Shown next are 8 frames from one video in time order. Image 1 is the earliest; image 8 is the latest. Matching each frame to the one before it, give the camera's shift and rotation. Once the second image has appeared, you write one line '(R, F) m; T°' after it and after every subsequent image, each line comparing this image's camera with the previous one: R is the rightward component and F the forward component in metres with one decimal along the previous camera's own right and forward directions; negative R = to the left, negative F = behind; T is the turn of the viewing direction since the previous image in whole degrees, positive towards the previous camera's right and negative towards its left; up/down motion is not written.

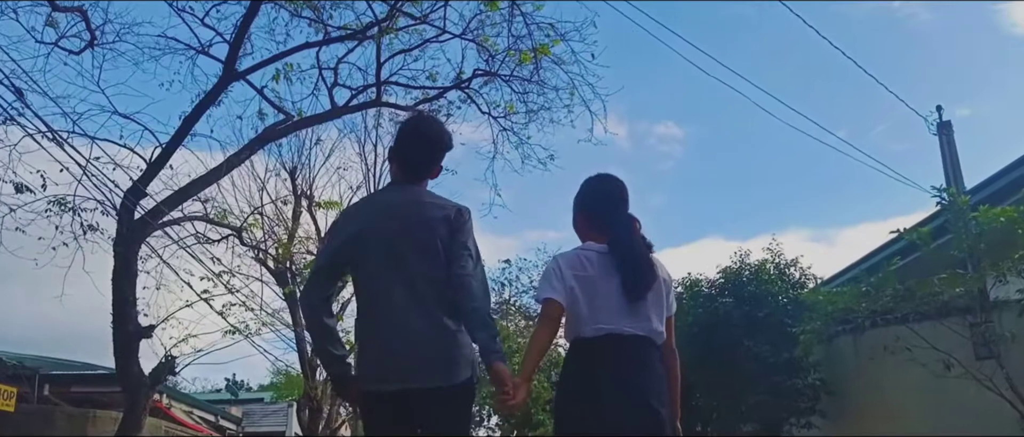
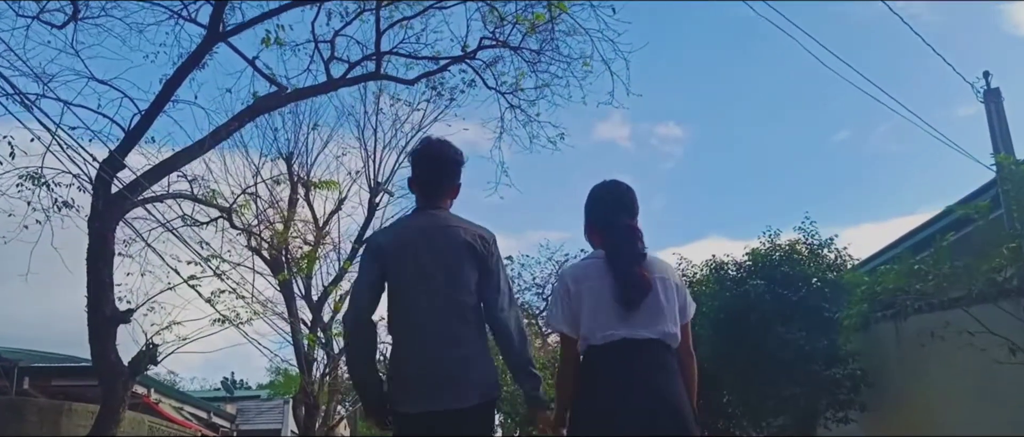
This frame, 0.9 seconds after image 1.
(-0.1, +0.6) m; 0°
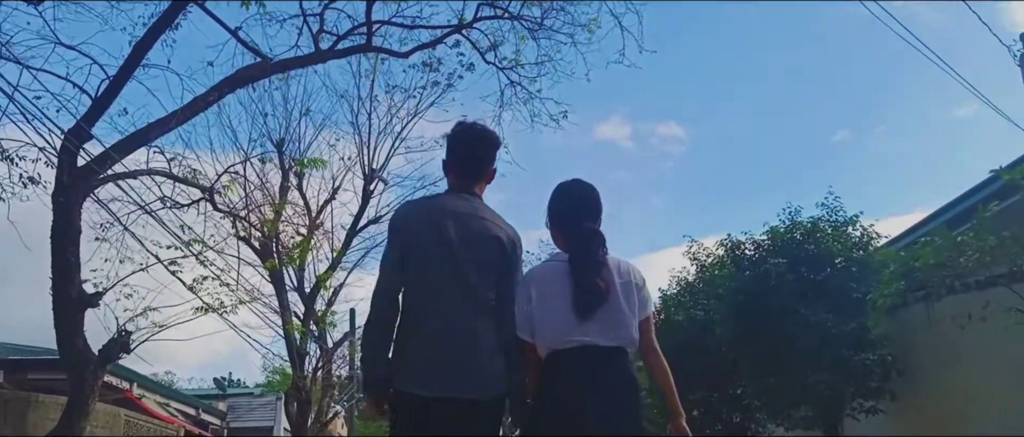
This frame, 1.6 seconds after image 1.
(0.0, +0.5) m; 0°
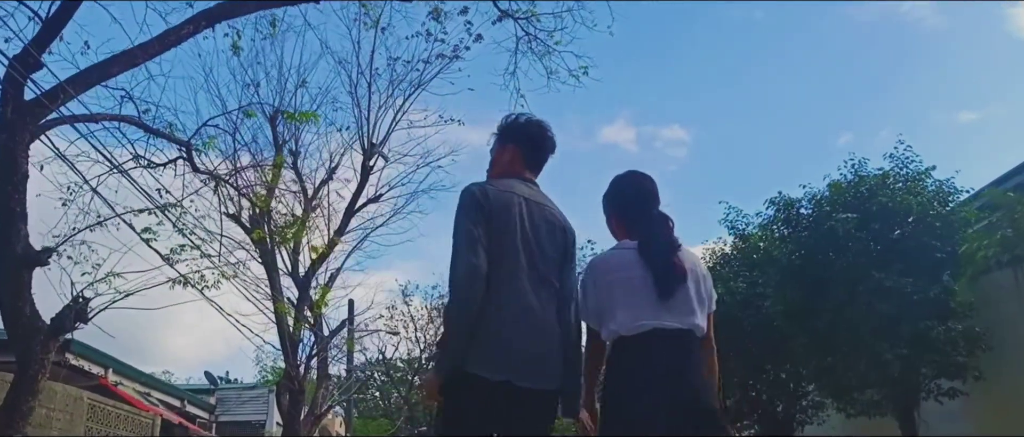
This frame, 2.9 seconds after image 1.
(-0.1, +0.8) m; 0°
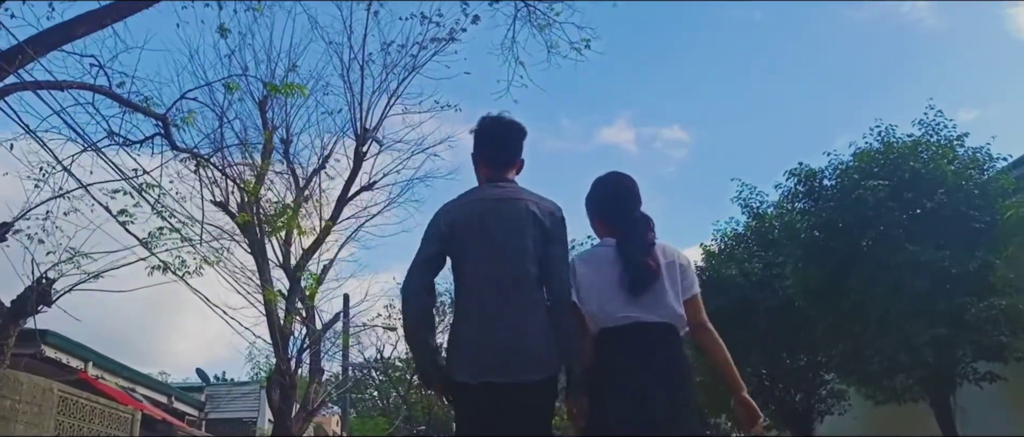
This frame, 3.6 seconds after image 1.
(0.0, +0.4) m; 0°
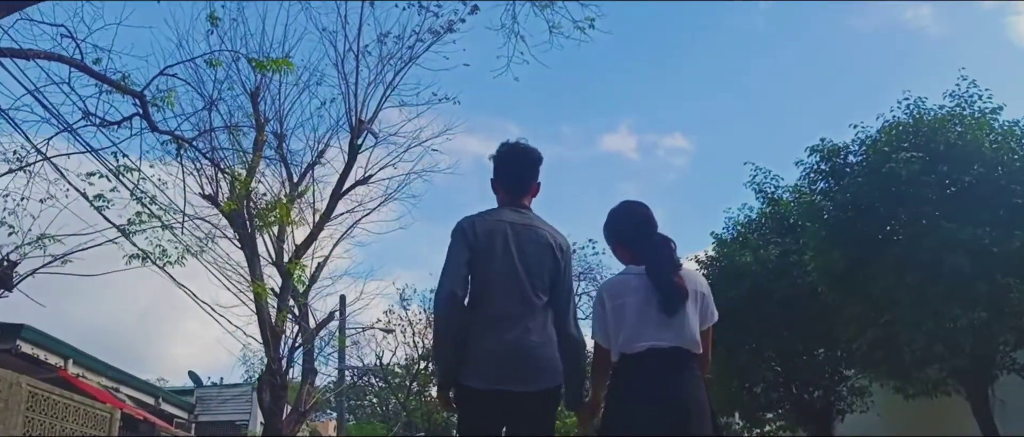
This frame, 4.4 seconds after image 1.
(0.0, +0.4) m; 0°
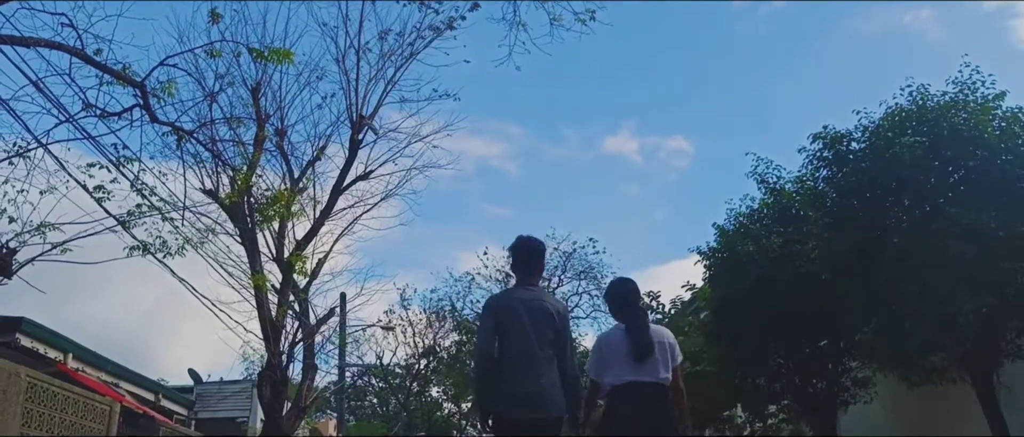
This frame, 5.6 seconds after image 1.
(0.0, 0.0) m; 0°
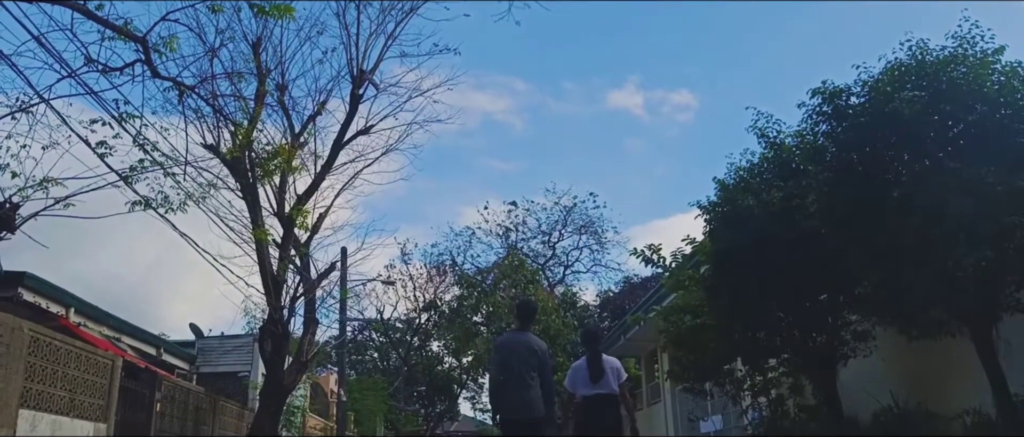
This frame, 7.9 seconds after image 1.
(0.0, 0.0) m; 0°
